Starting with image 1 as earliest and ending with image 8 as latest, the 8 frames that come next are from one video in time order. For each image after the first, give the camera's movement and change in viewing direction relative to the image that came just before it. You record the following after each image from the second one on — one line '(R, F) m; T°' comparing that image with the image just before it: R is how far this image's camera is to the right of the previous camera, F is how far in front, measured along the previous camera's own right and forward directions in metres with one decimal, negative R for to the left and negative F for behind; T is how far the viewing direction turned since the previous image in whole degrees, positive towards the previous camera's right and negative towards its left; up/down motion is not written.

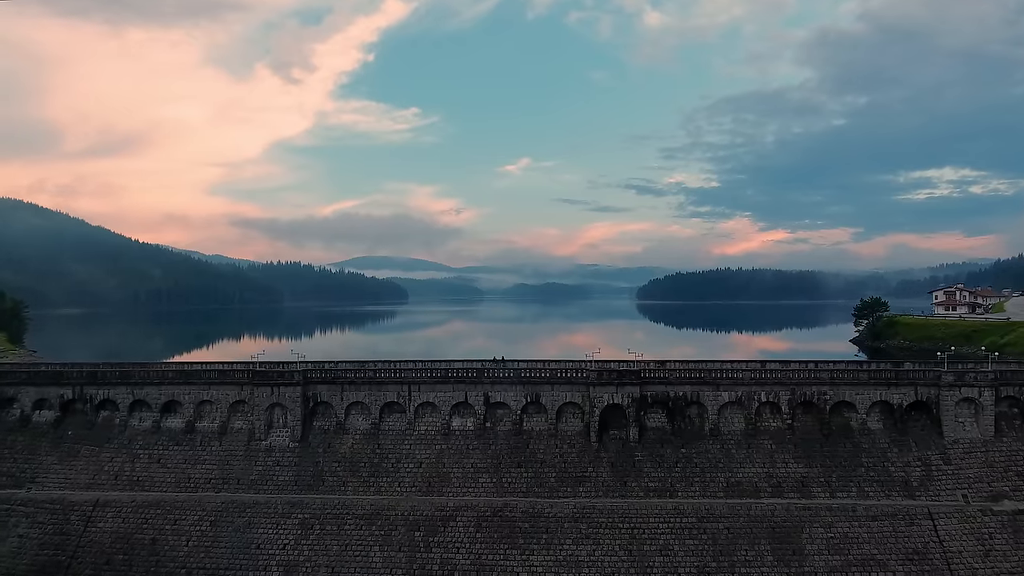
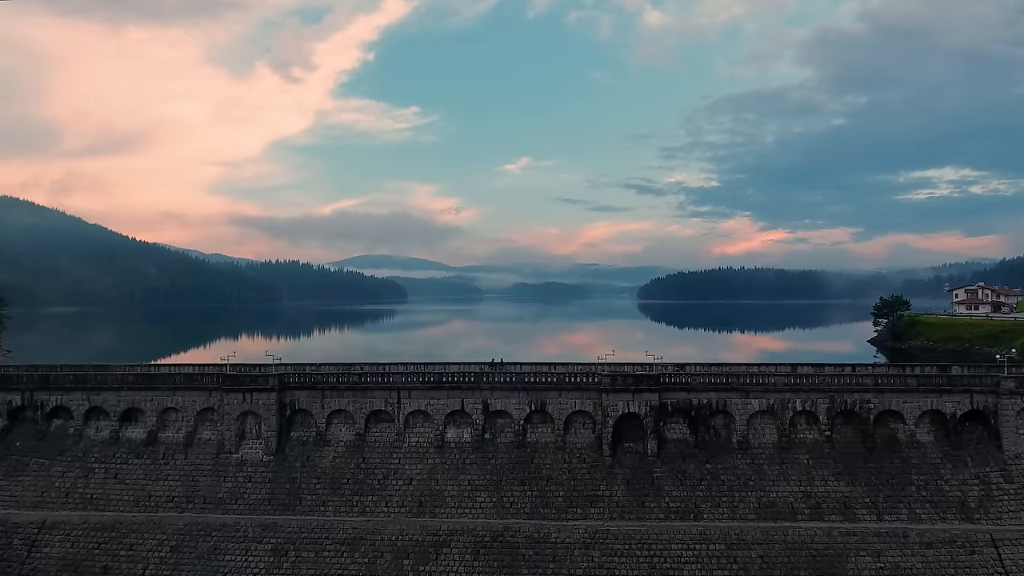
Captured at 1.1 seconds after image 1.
(-0.1, +3.1) m; 0°
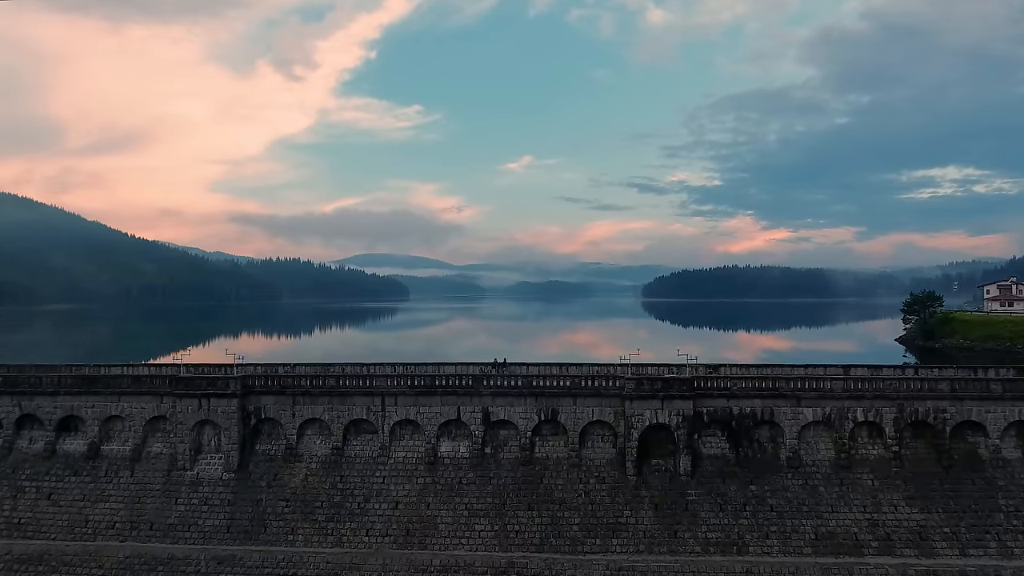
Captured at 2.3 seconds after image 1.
(-0.1, +3.8) m; 0°
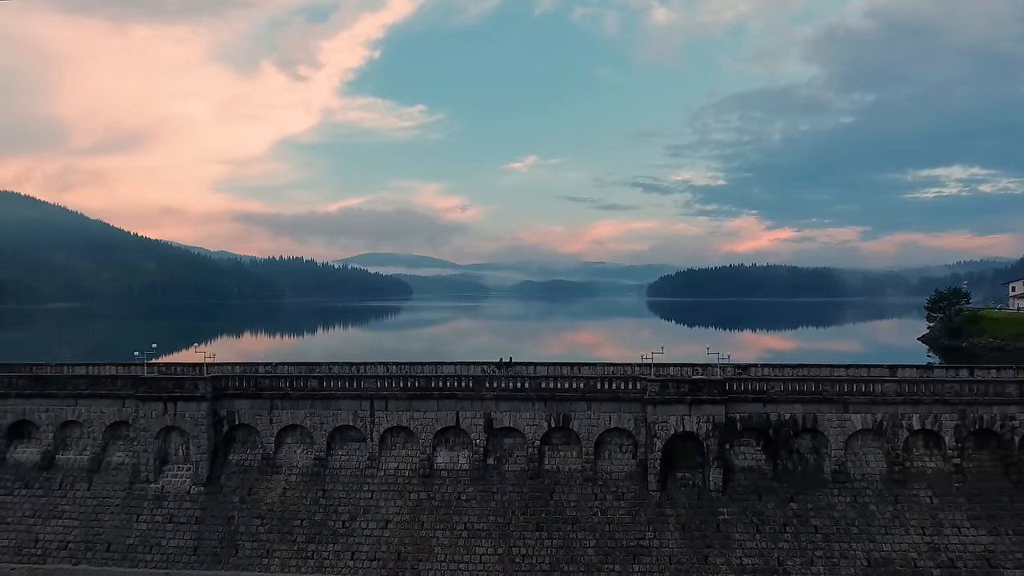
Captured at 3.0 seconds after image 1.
(-0.1, +2.4) m; 0°
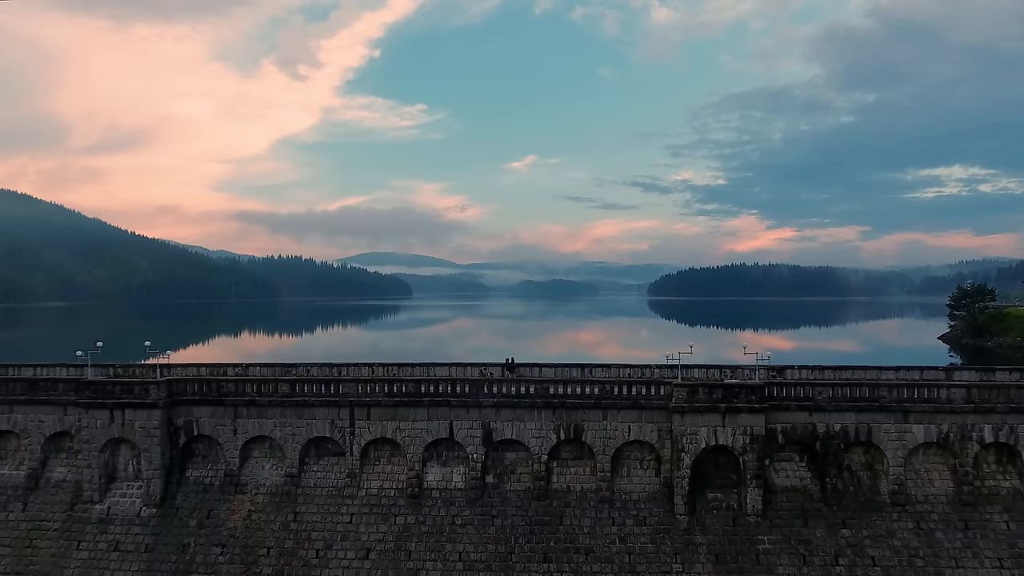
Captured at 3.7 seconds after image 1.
(-0.1, +2.5) m; 0°
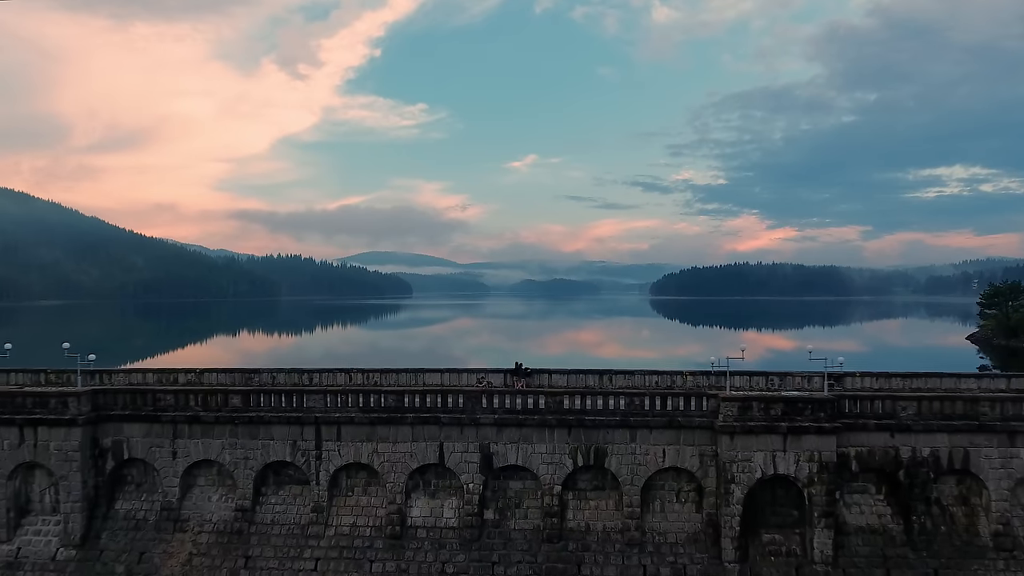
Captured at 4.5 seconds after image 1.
(-0.1, +3.0) m; 0°
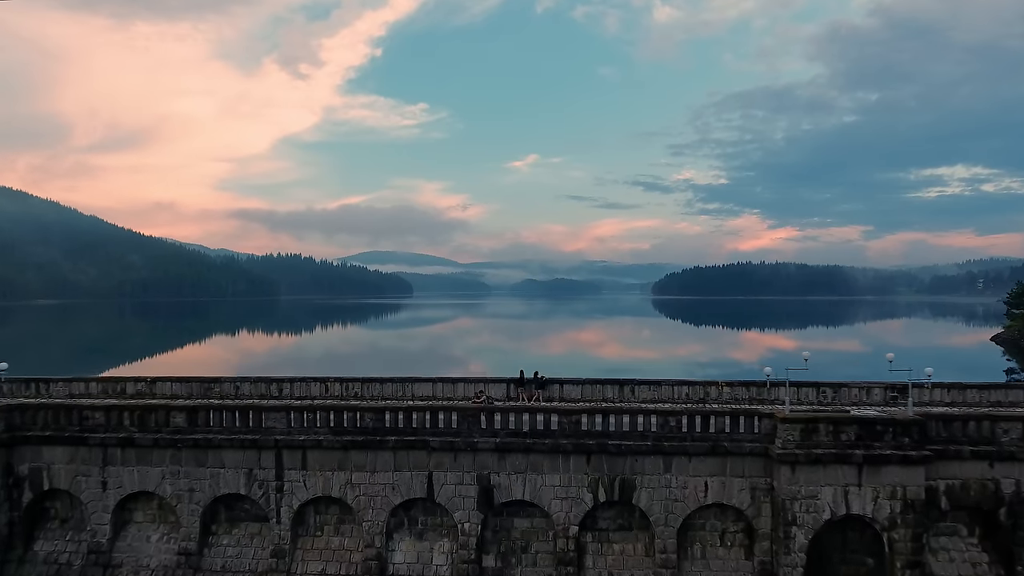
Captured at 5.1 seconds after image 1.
(-0.1, +2.3) m; 0°
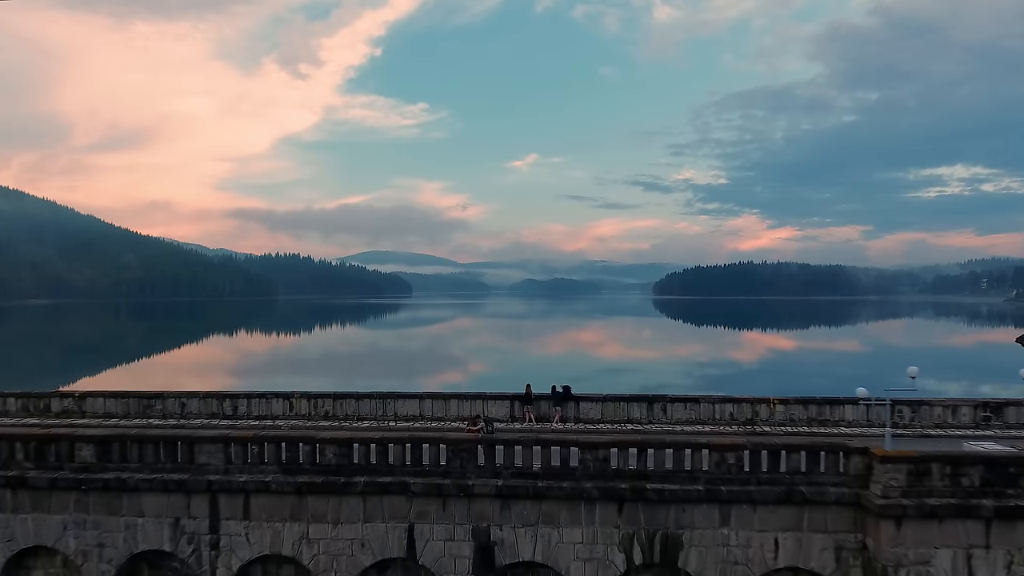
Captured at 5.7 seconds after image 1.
(-0.1, +2.4) m; 0°
